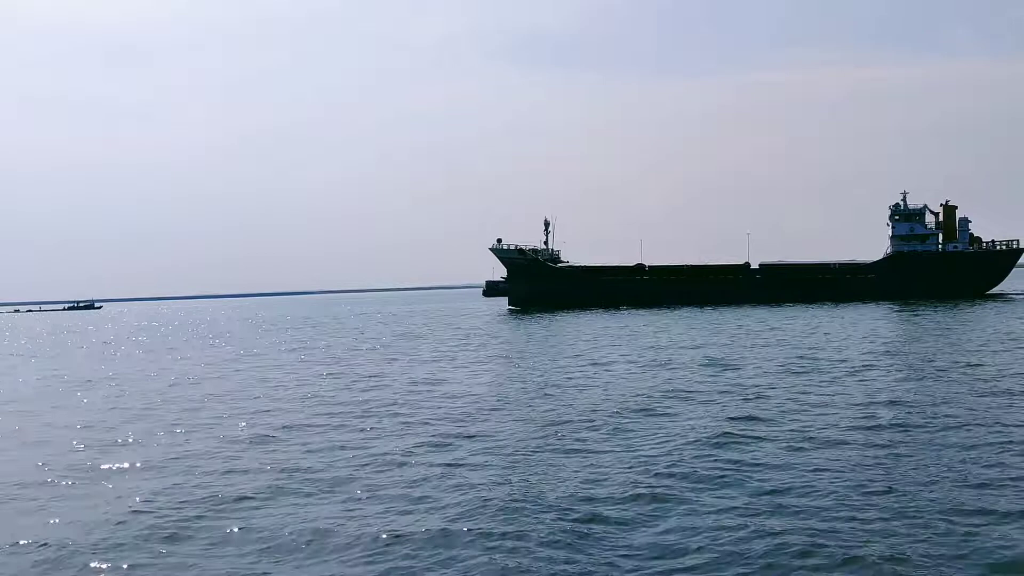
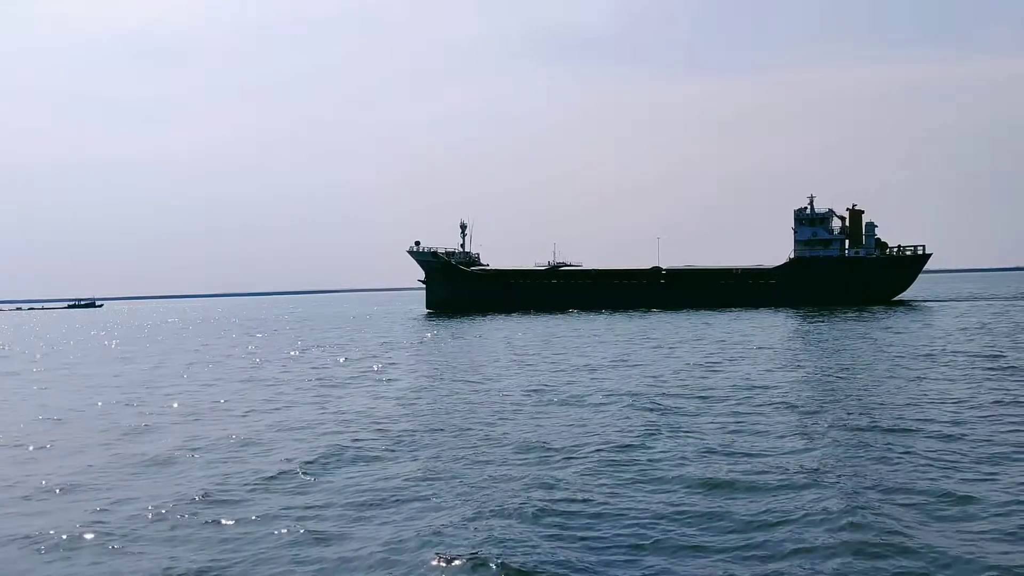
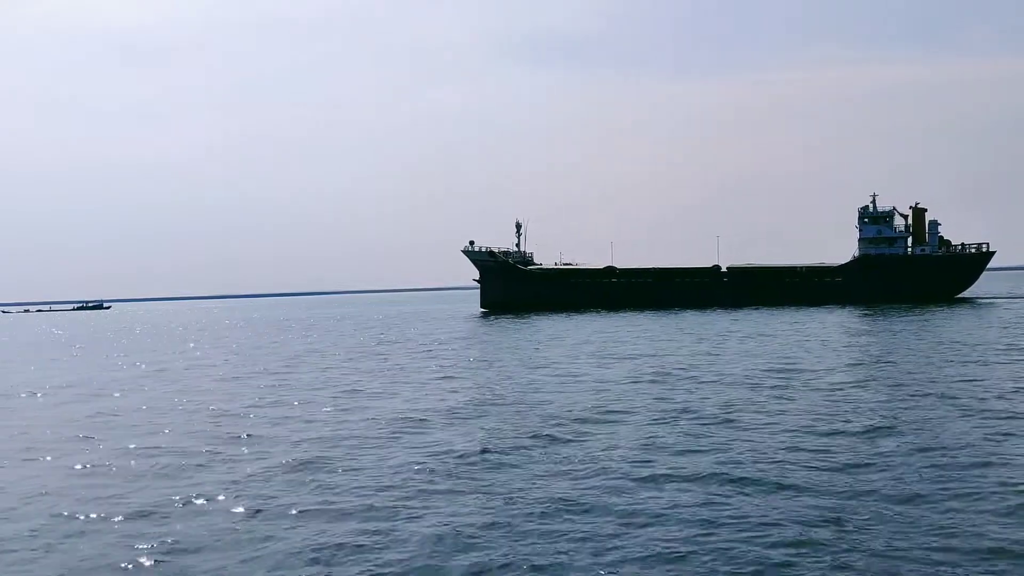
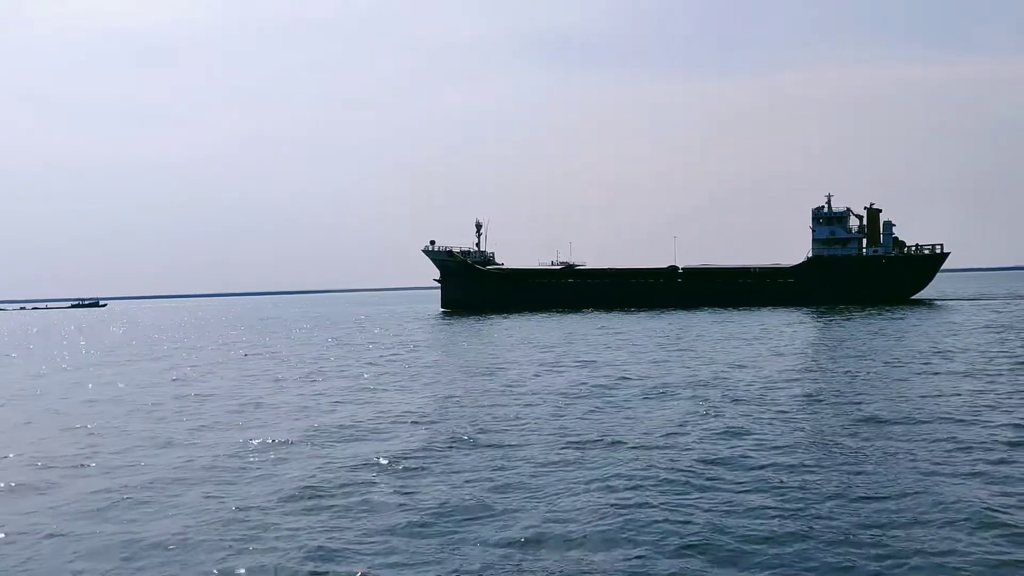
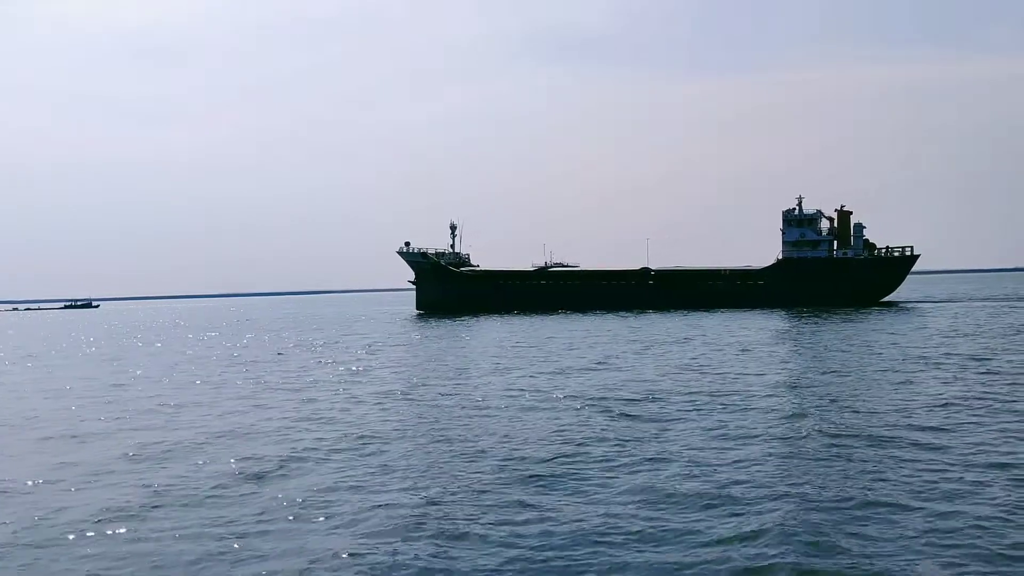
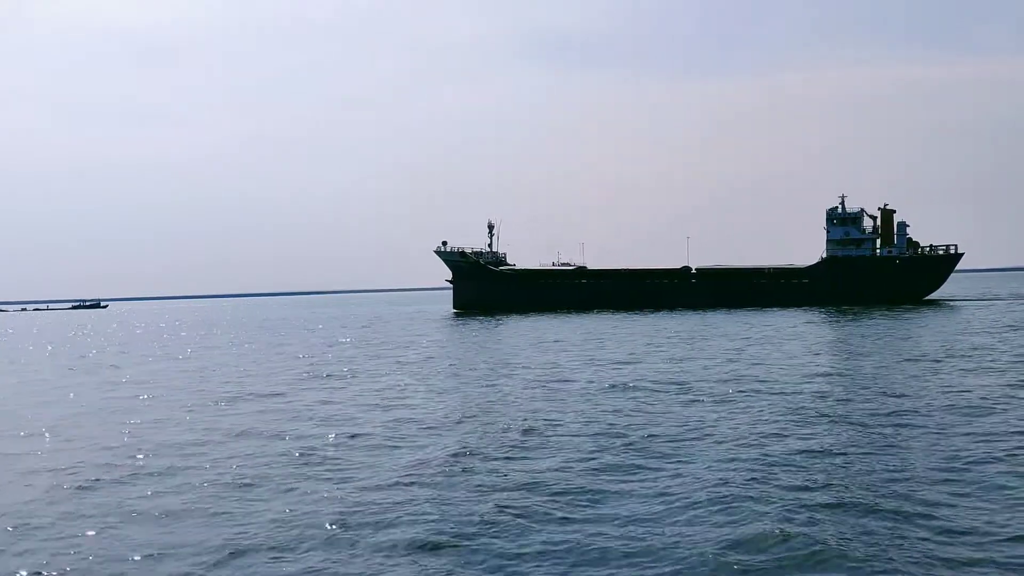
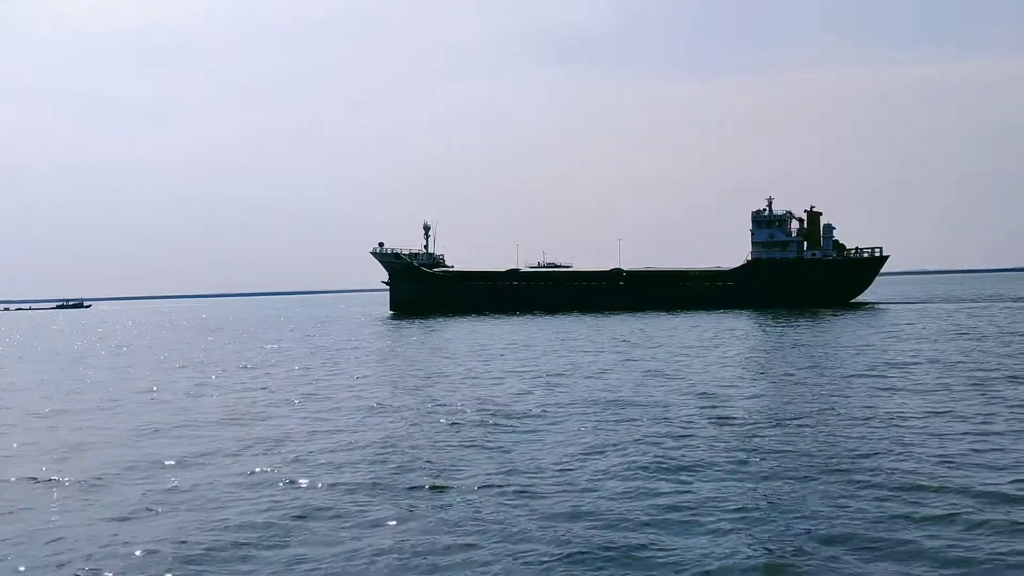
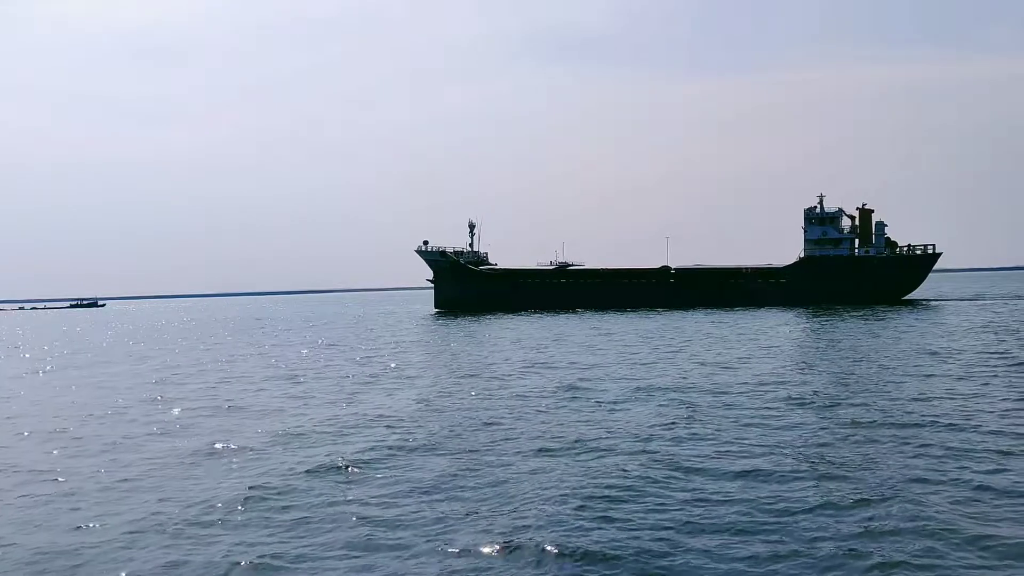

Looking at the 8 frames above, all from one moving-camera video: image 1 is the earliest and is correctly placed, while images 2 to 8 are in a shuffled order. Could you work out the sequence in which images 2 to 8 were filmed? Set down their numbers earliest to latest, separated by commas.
3, 6, 4, 8, 2, 5, 7
